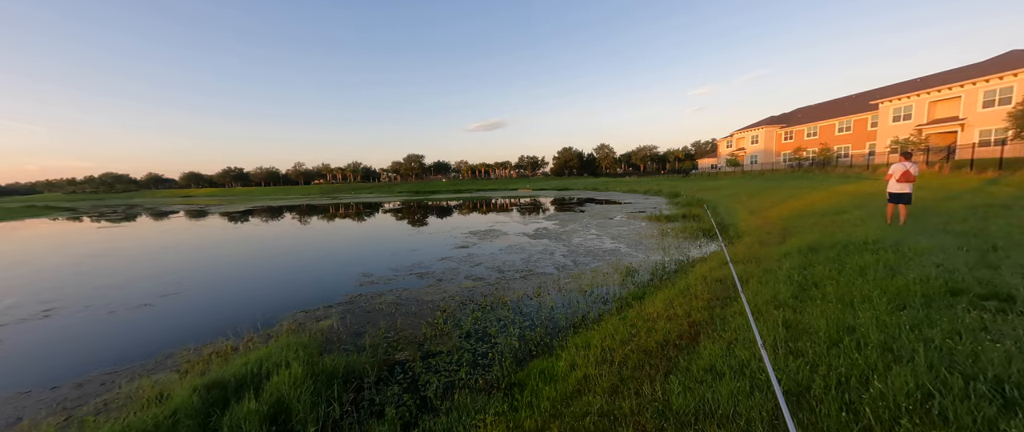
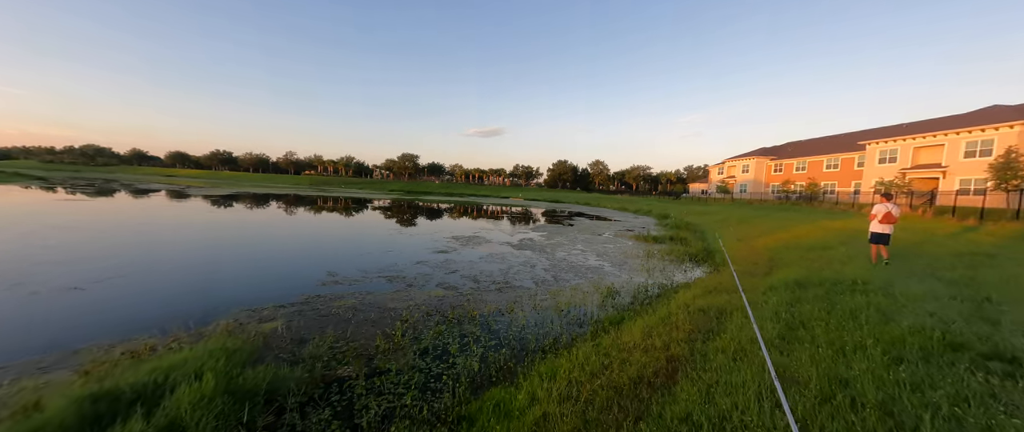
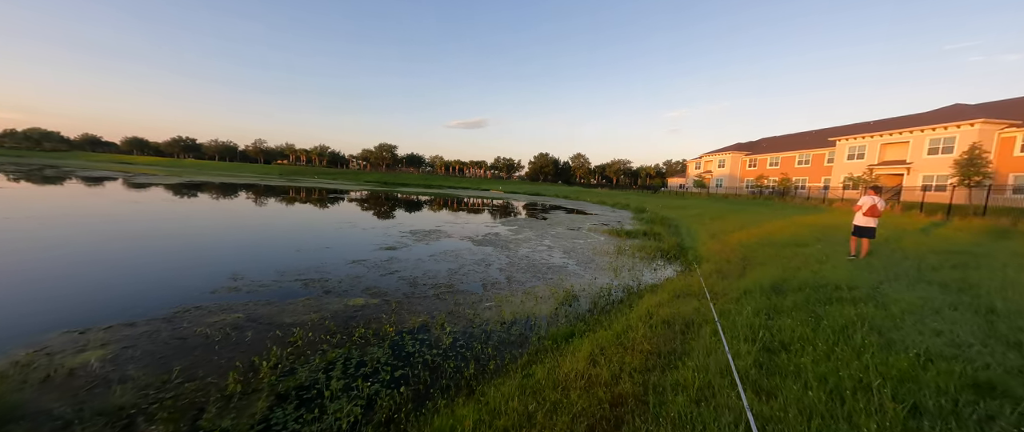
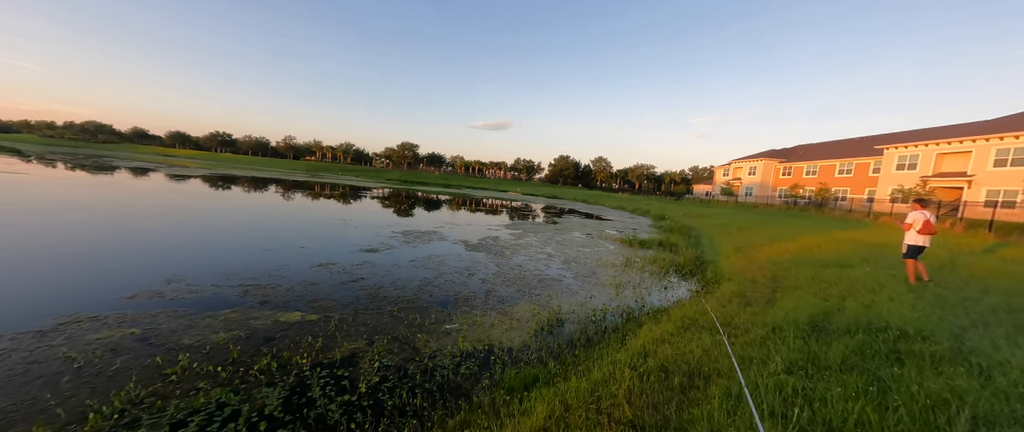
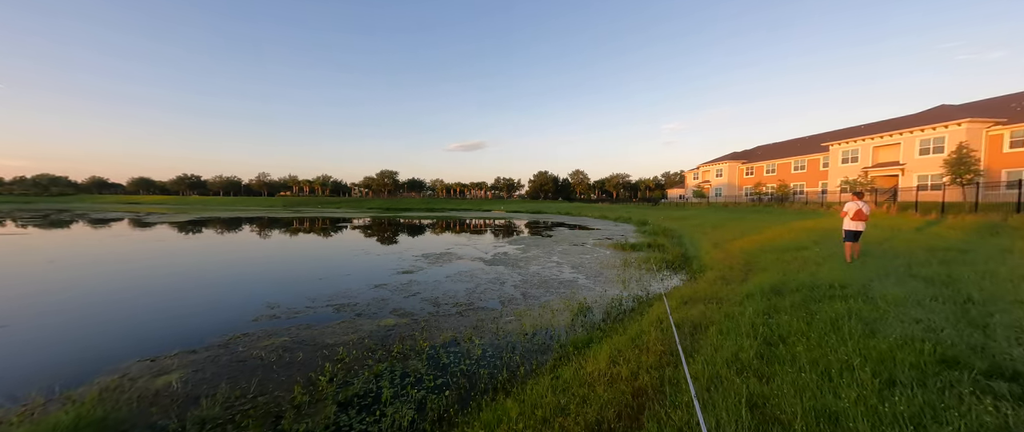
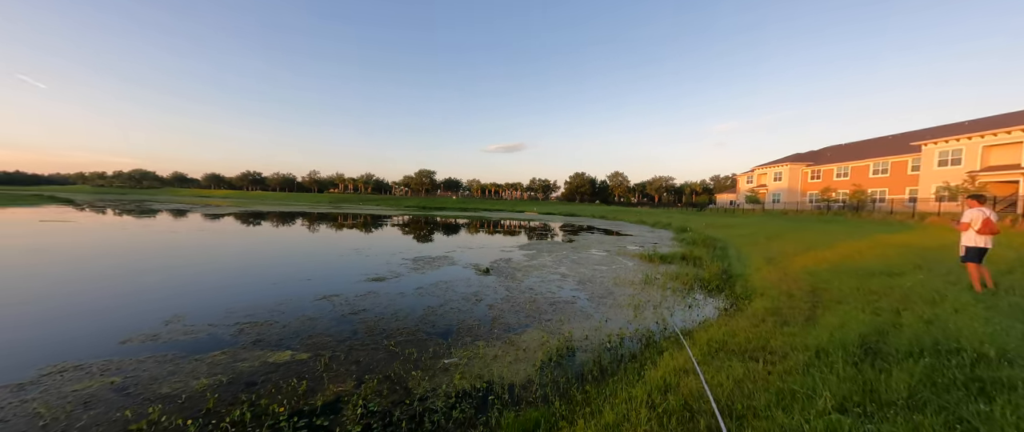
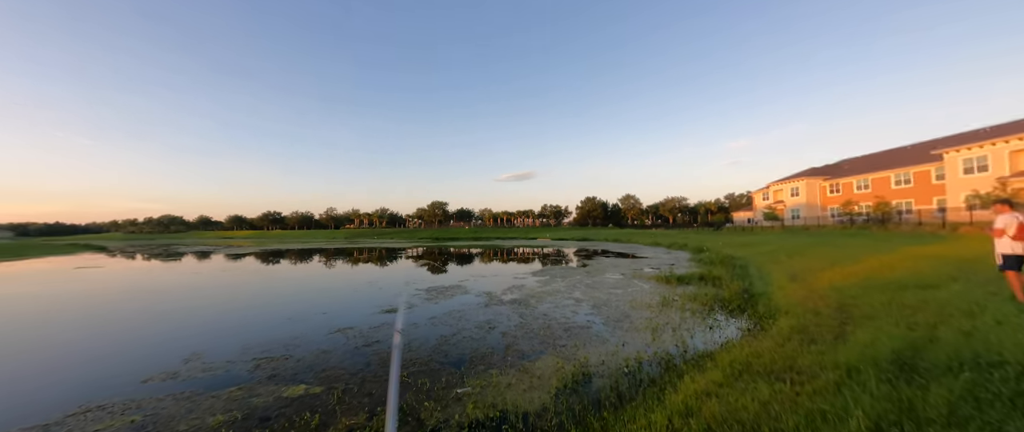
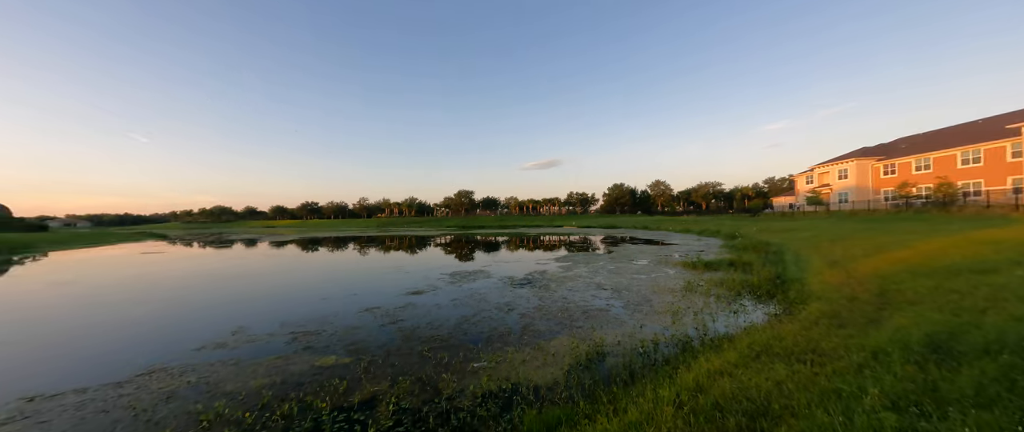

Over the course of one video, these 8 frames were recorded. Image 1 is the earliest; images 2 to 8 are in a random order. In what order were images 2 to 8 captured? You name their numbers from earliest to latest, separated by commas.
2, 5, 3, 4, 6, 7, 8
